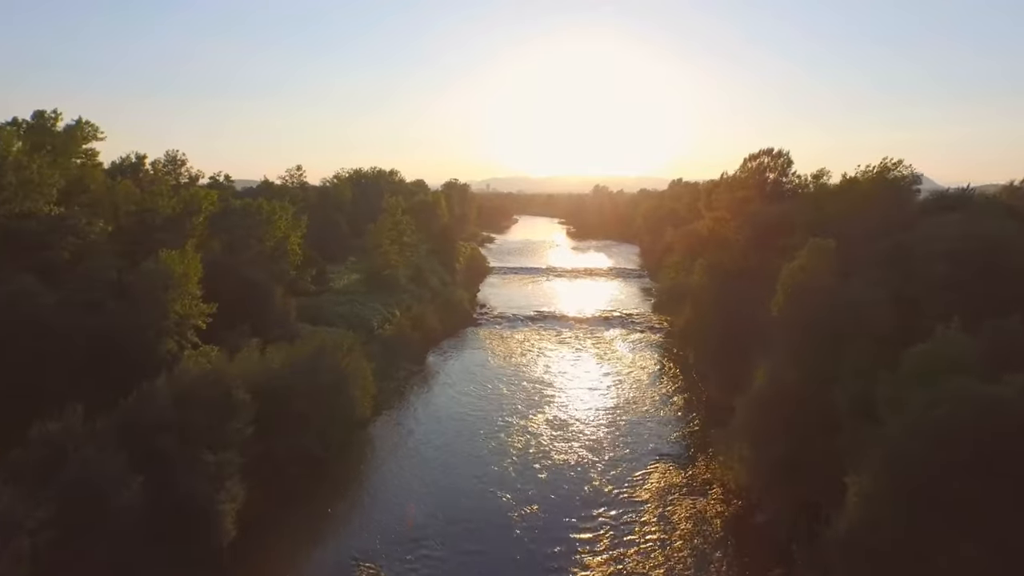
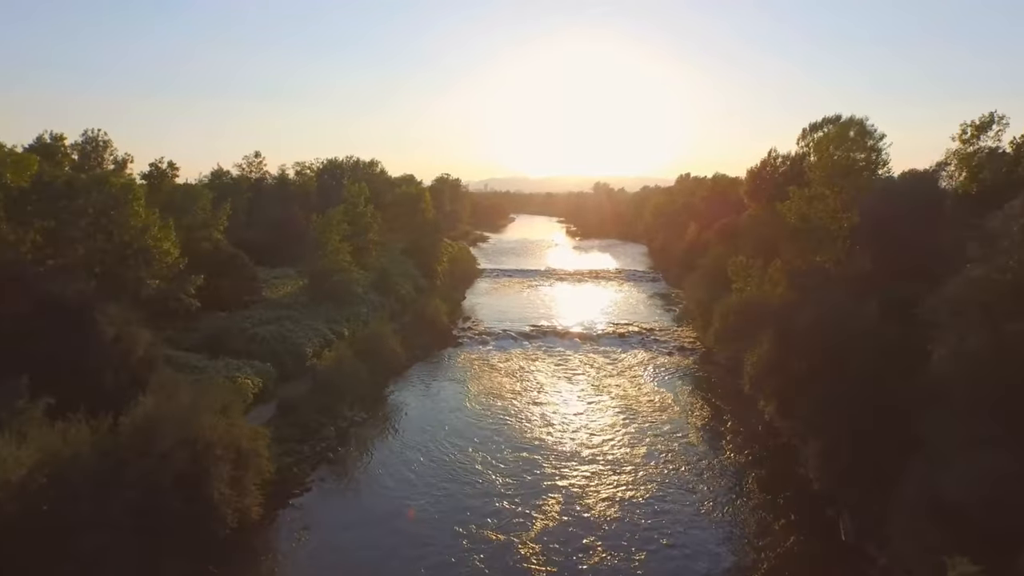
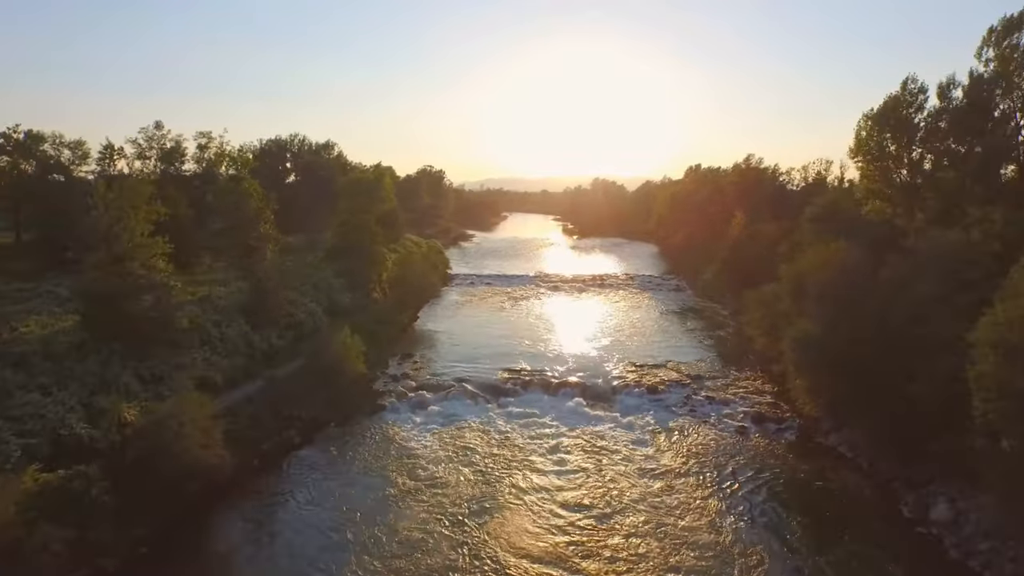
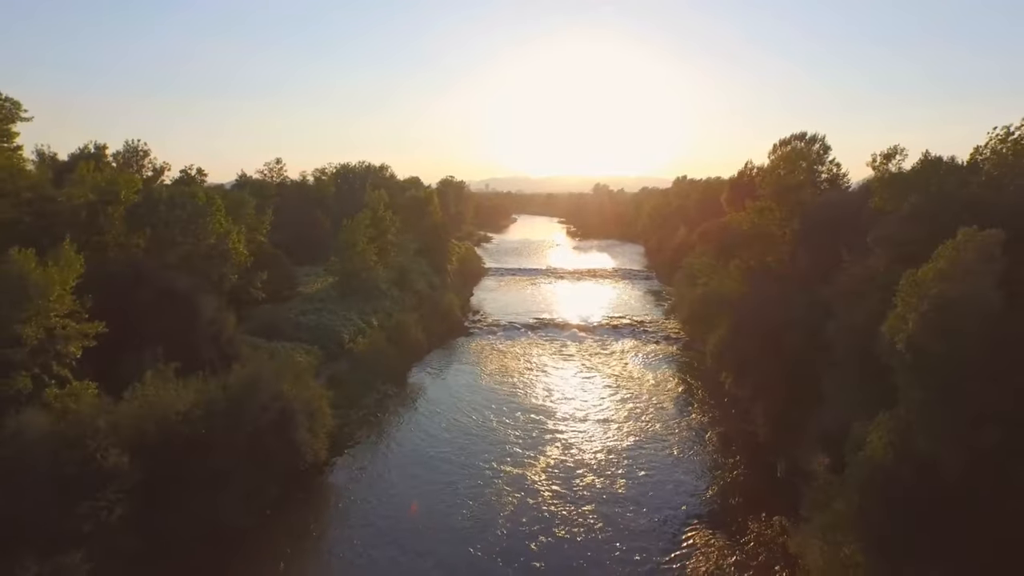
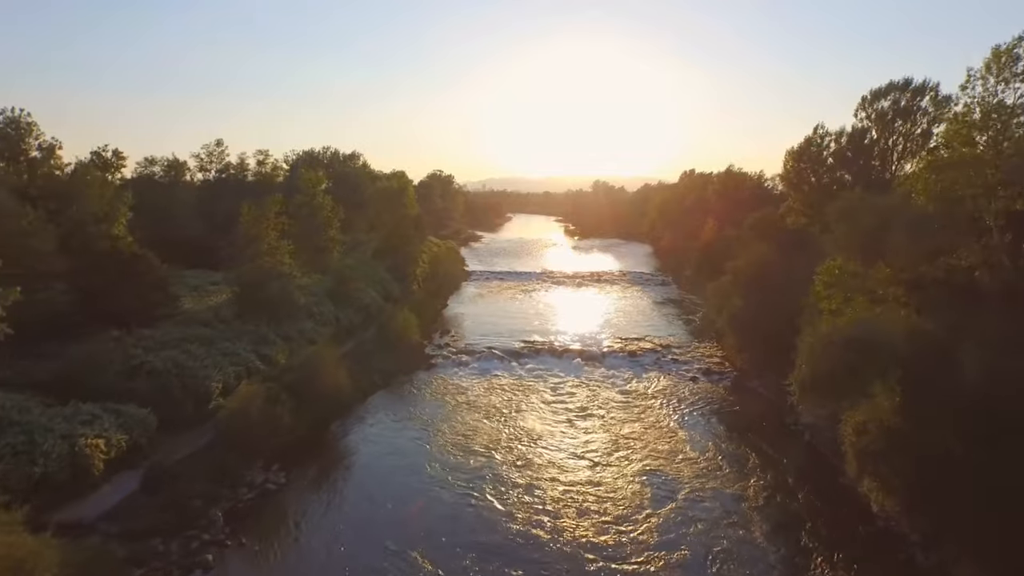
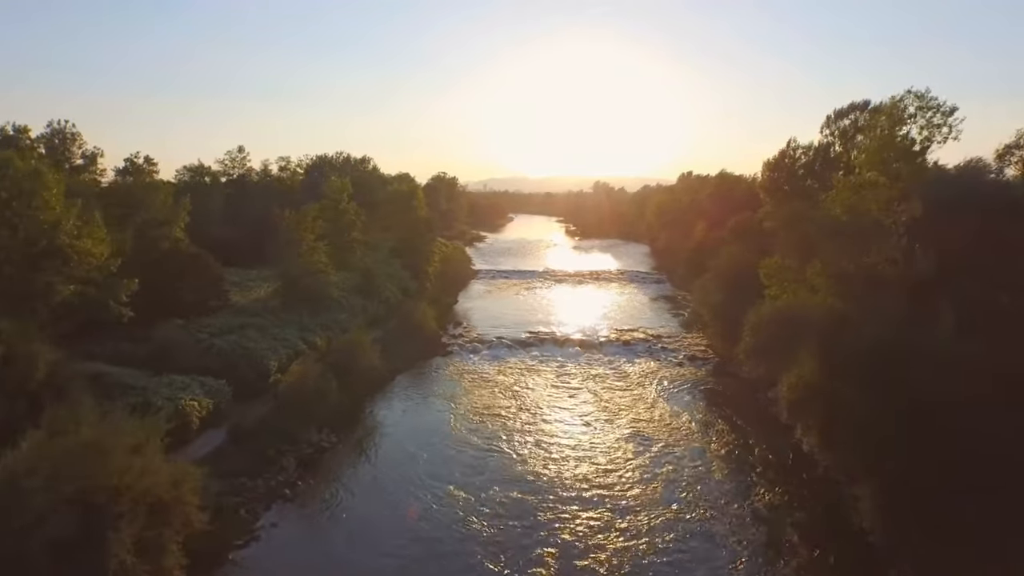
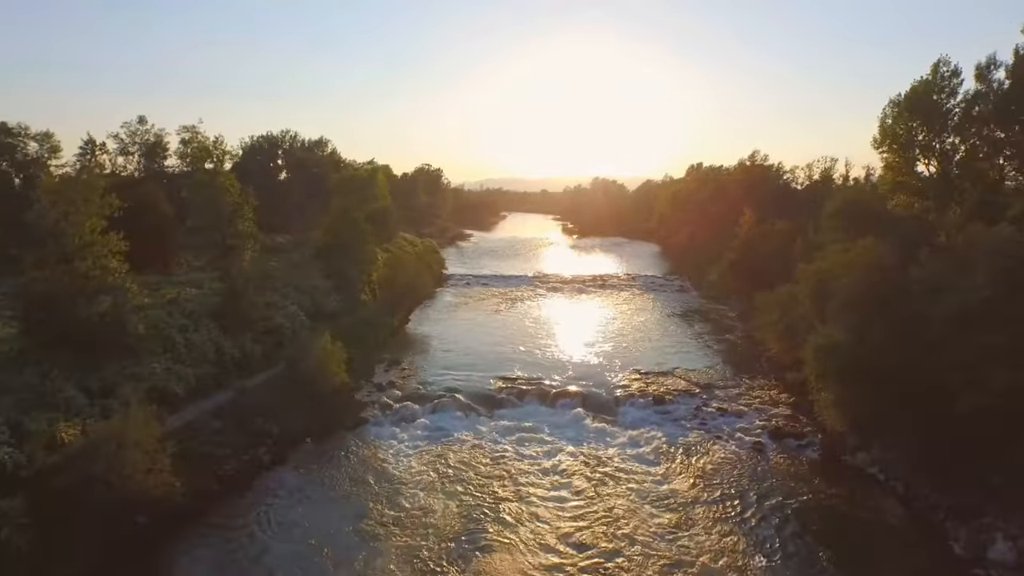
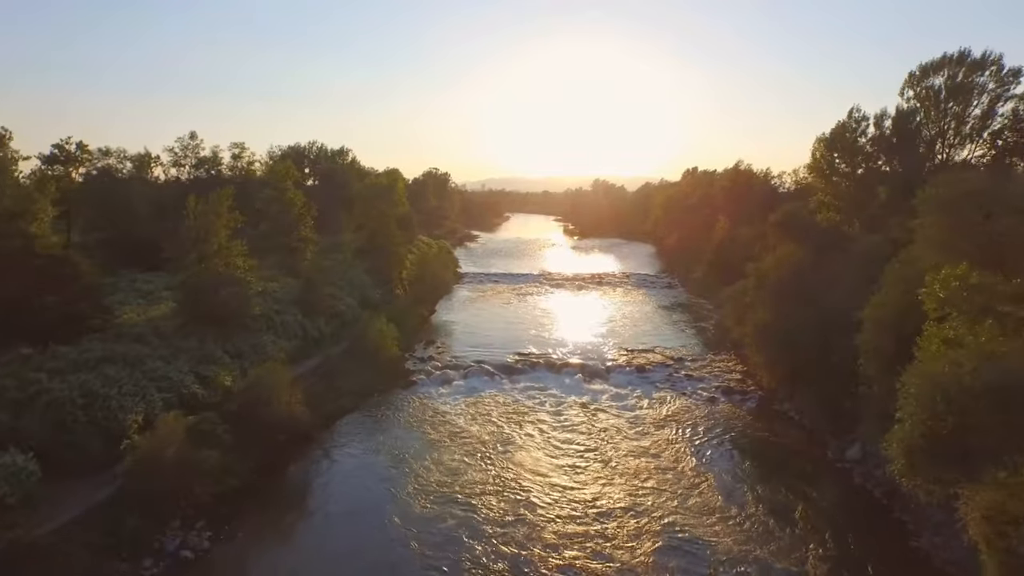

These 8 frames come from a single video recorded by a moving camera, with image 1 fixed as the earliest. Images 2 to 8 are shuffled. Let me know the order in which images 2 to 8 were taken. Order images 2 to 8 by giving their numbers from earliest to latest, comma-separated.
4, 2, 6, 5, 8, 3, 7
